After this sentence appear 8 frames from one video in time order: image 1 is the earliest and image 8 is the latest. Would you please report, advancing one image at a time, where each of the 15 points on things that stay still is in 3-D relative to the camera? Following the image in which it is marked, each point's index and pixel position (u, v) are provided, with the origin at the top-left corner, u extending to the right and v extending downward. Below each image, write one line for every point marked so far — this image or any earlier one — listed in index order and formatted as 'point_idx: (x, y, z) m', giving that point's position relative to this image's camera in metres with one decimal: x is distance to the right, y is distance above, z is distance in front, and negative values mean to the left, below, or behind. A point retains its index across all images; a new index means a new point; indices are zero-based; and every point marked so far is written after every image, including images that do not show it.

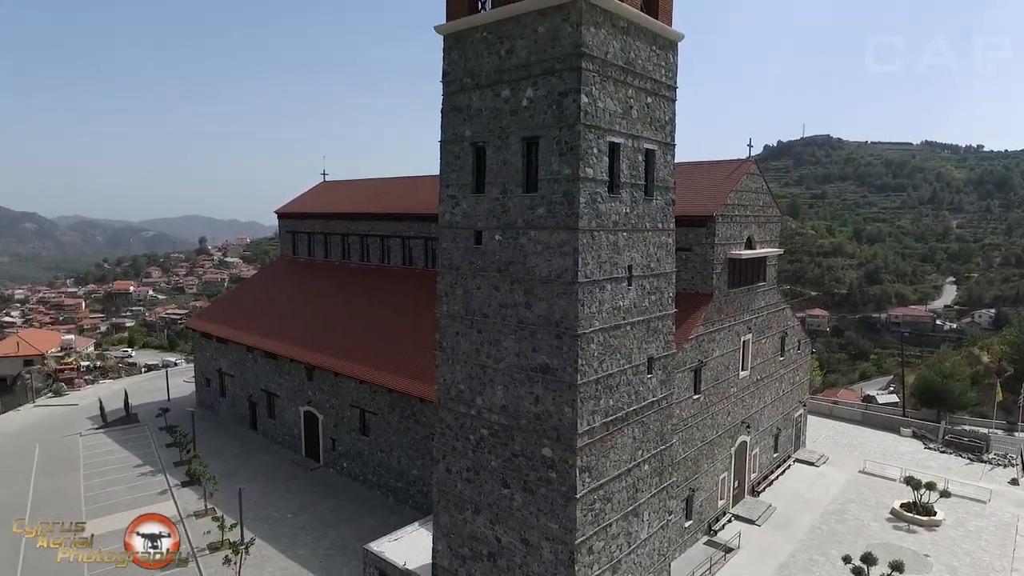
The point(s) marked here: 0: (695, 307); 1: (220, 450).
0: (+4.1, -0.4, +13.2) m
1: (-9.1, -5.1, +18.1) m
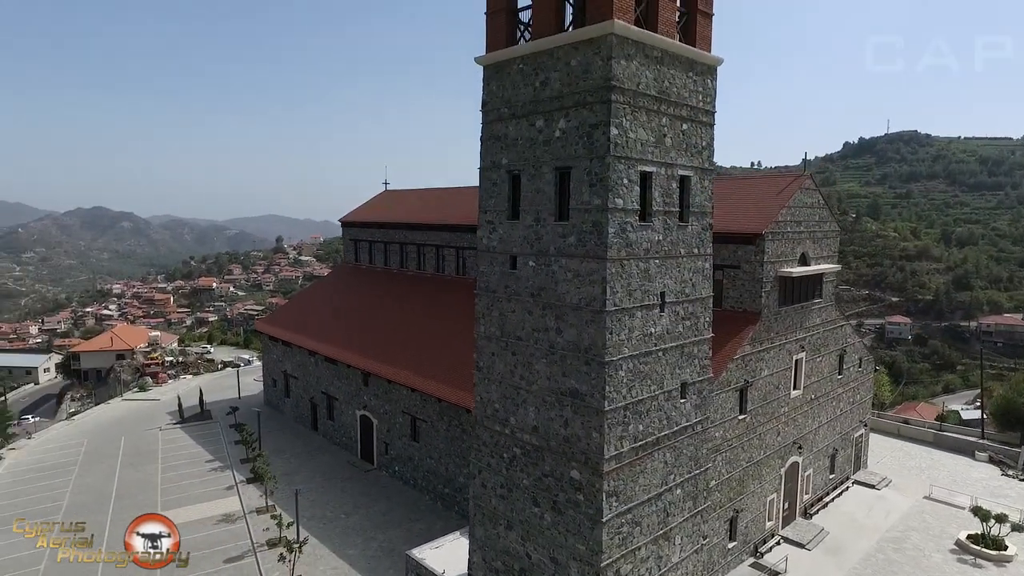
0: (+5.1, -0.8, +13.0) m
1: (-7.6, -5.3, +19.3) m
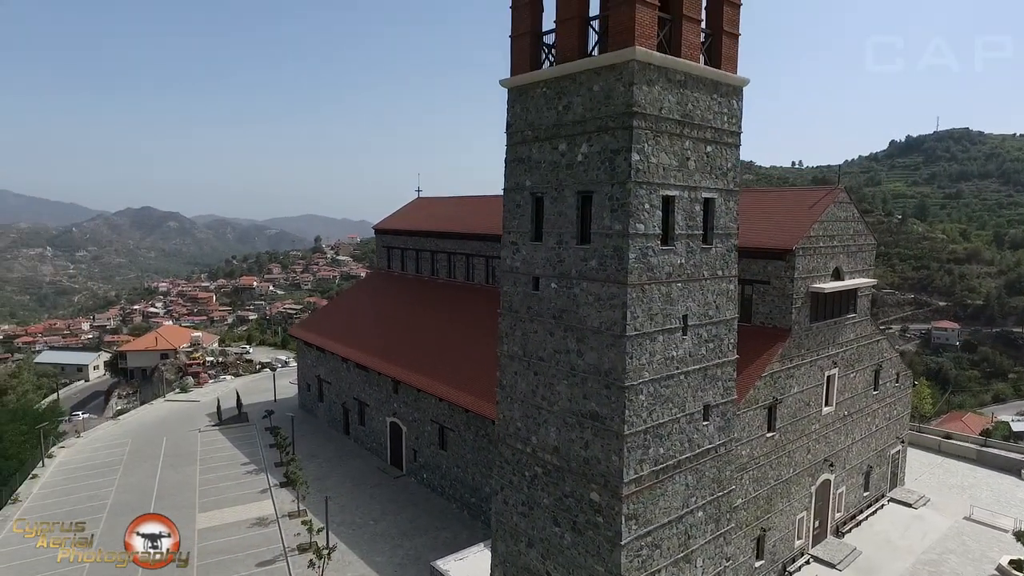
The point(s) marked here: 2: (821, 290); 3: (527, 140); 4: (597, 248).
0: (+5.6, -1.2, +12.8) m
1: (-6.7, -5.6, +19.8) m
2: (+6.9, 0.0, +13.0) m
3: (+0.2, +2.3, +8.9) m
4: (+1.2, +0.6, +7.9) m
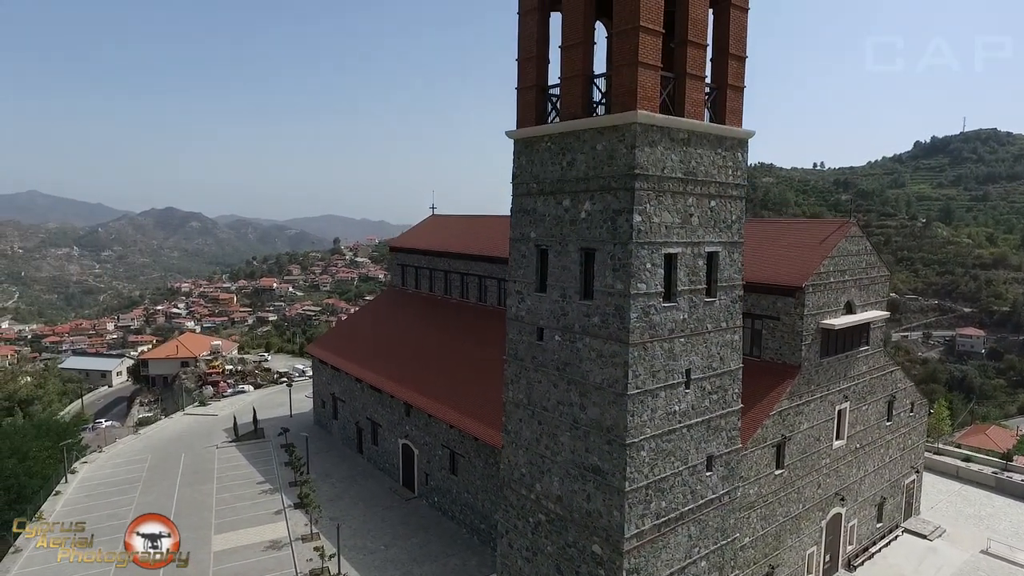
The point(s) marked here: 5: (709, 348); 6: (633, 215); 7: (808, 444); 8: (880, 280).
0: (+5.8, -2.0, +12.7) m
1: (-6.3, -6.4, +20.1) m
2: (+7.1, -0.8, +12.9) m
3: (+0.3, +1.5, +9.0) m
4: (+1.2, -0.2, +8.0) m
5: (+3.0, -0.9, +8.8) m
6: (+1.6, +0.9, +7.6) m
7: (+6.9, -3.6, +13.4) m
8: (+9.3, +0.2, +14.7) m
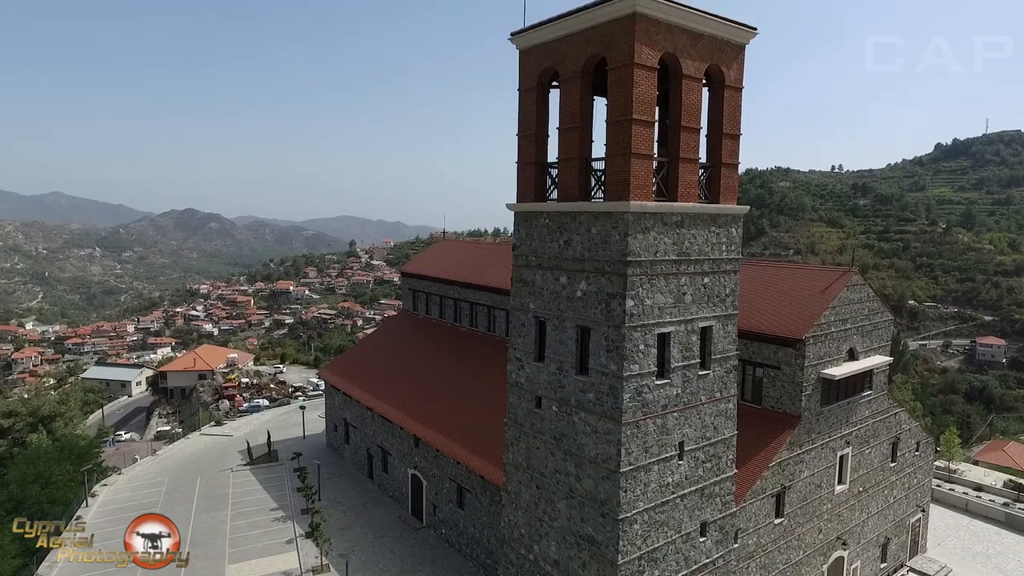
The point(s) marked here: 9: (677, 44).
0: (+5.9, -3.1, +12.9) m
1: (-6.1, -7.5, +20.5) m
2: (+7.2, -2.0, +13.0) m
3: (+0.3, +0.4, +9.3) m
4: (+1.2, -1.3, +8.3) m
5: (+3.0, -2.0, +9.0) m
6: (+1.5, -0.2, +7.8) m
7: (+6.9, -4.7, +13.5) m
8: (+9.4, -0.9, +14.7) m
9: (+2.3, +3.4, +8.0) m
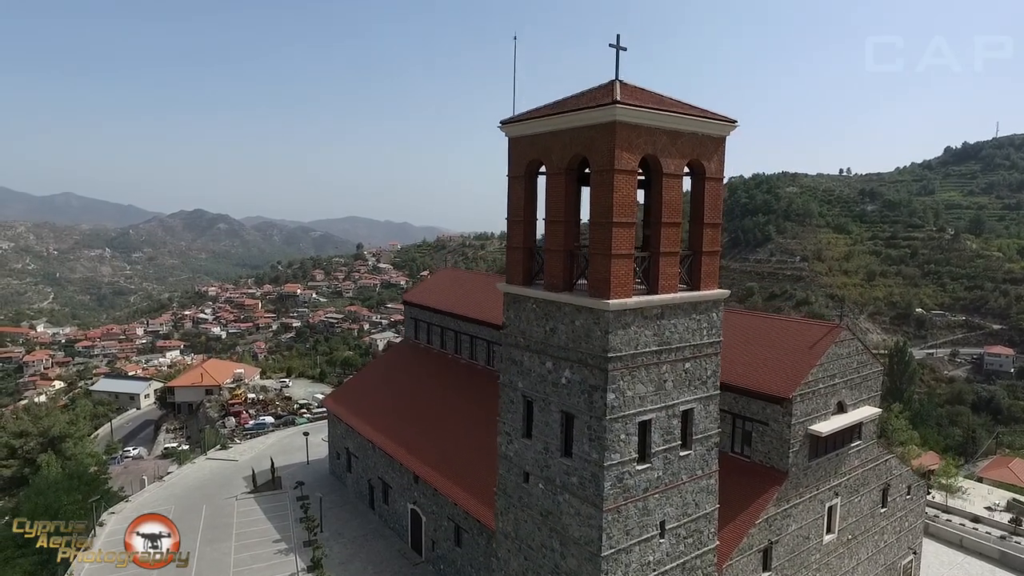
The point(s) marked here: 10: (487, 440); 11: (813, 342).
0: (+5.7, -4.5, +13.2) m
1: (-6.2, -8.8, +20.9) m
2: (+7.0, -3.3, +13.3) m
3: (+0.1, -1.0, +9.6) m
4: (+1.0, -2.7, +8.6) m
5: (+2.8, -3.4, +9.3) m
6: (+1.3, -1.5, +8.2) m
7: (+6.8, -6.1, +13.8) m
8: (+9.3, -2.3, +15.0) m
9: (+2.1, +2.1, +8.4) m
10: (-0.6, -4.8, +18.0) m
11: (+7.2, -1.3, +13.9) m
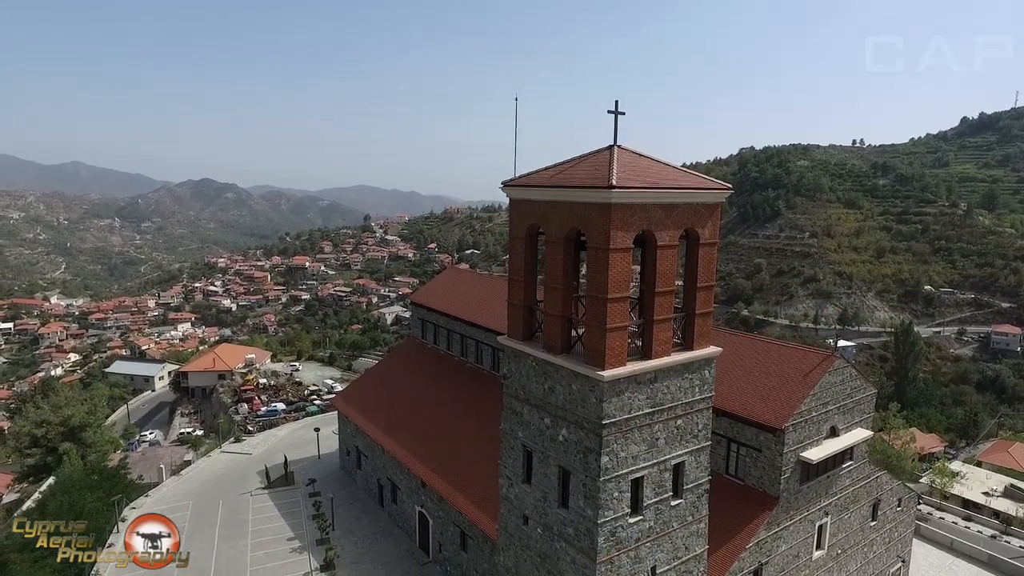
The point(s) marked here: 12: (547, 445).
0: (+5.8, -5.2, +13.7) m
1: (-6.0, -9.1, +21.9) m
2: (+7.1, -4.1, +13.8) m
3: (+0.1, -1.9, +10.1) m
4: (+1.0, -3.7, +9.2) m
5: (+2.8, -4.3, +9.9) m
6: (+1.3, -2.5, +8.6) m
7: (+6.8, -6.8, +14.5) m
8: (+9.4, -3.0, +15.4) m
9: (+2.1, +1.0, +8.6) m
10: (-0.5, -5.3, +18.7) m
11: (+7.3, -2.0, +14.3) m
12: (+0.6, -2.5, +9.6) m
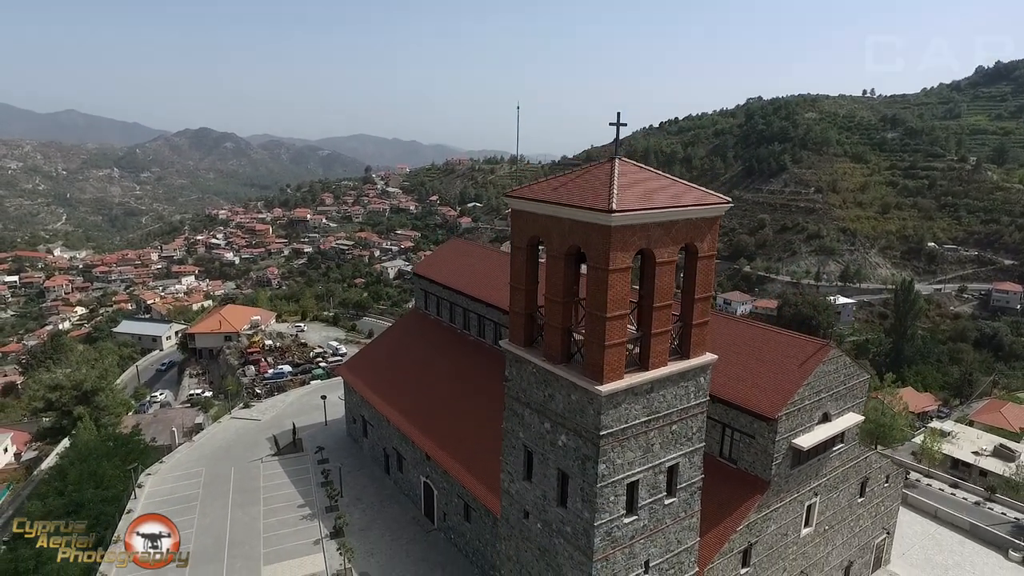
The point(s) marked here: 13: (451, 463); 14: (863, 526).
0: (+5.8, -5.1, +14.3) m
1: (-6.0, -8.2, +22.8) m
2: (+7.1, -3.9, +14.2) m
3: (+0.1, -2.0, +10.4) m
4: (+1.0, -3.8, +9.6) m
5: (+2.8, -4.5, +10.4) m
6: (+1.3, -2.8, +9.0) m
7: (+6.9, -6.6, +15.1) m
8: (+9.4, -2.7, +15.7) m
9: (+2.1, +0.8, +8.7) m
10: (-0.4, -4.7, +19.2) m
11: (+7.3, -1.8, +14.6) m
12: (+0.6, -2.7, +9.9) m
13: (-2.0, -5.7, +19.0) m
14: (+10.9, -7.4, +18.1) m
